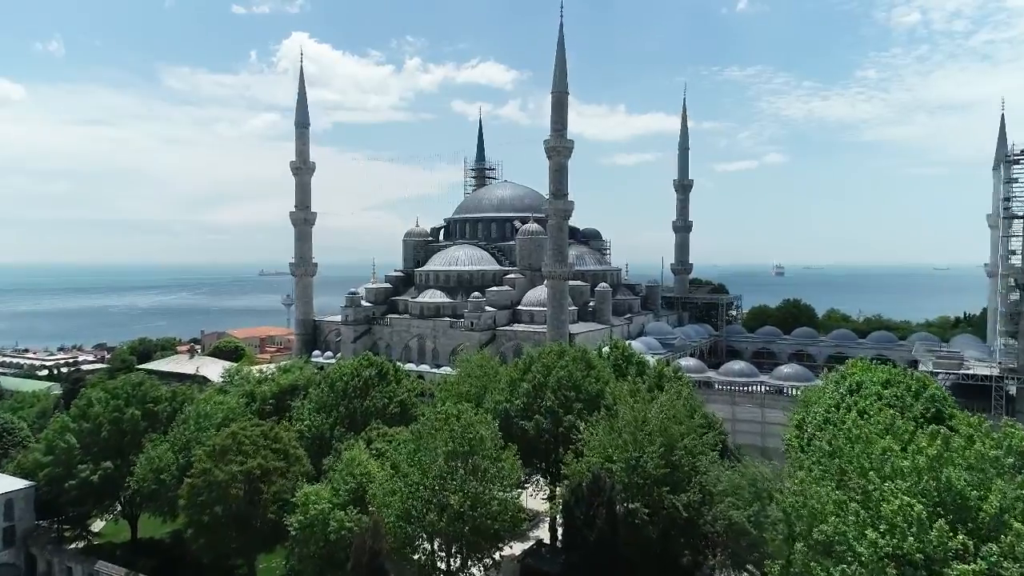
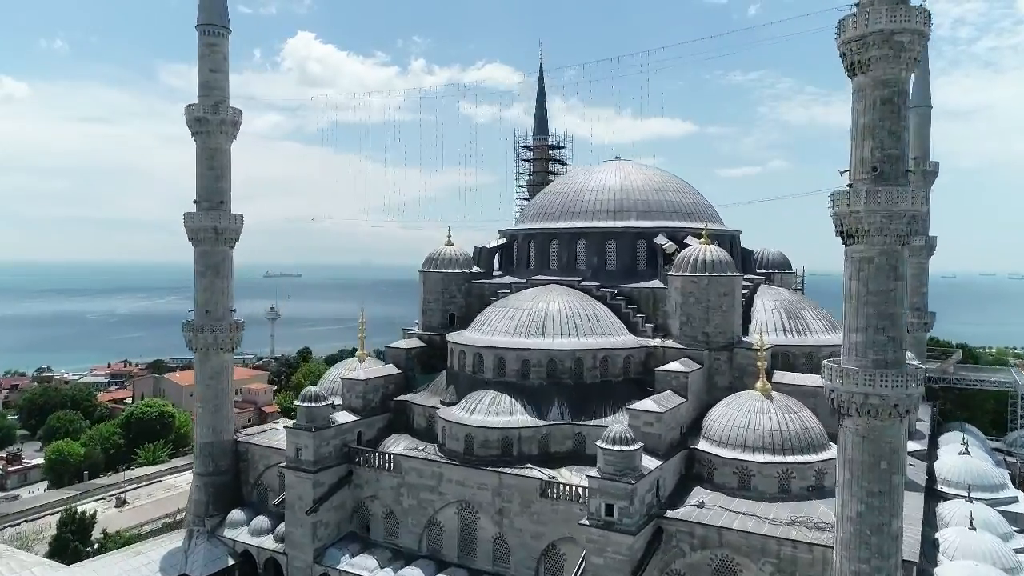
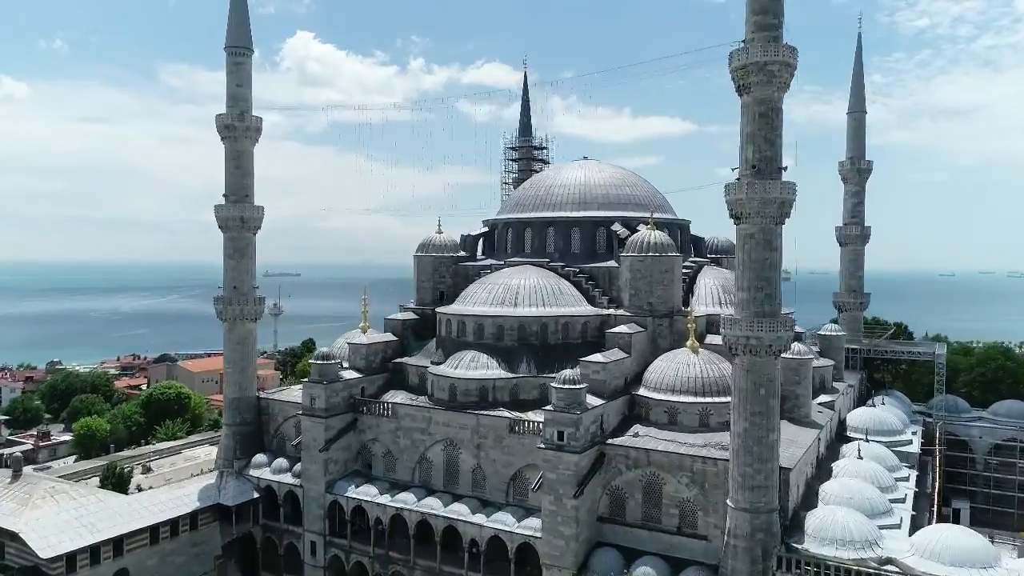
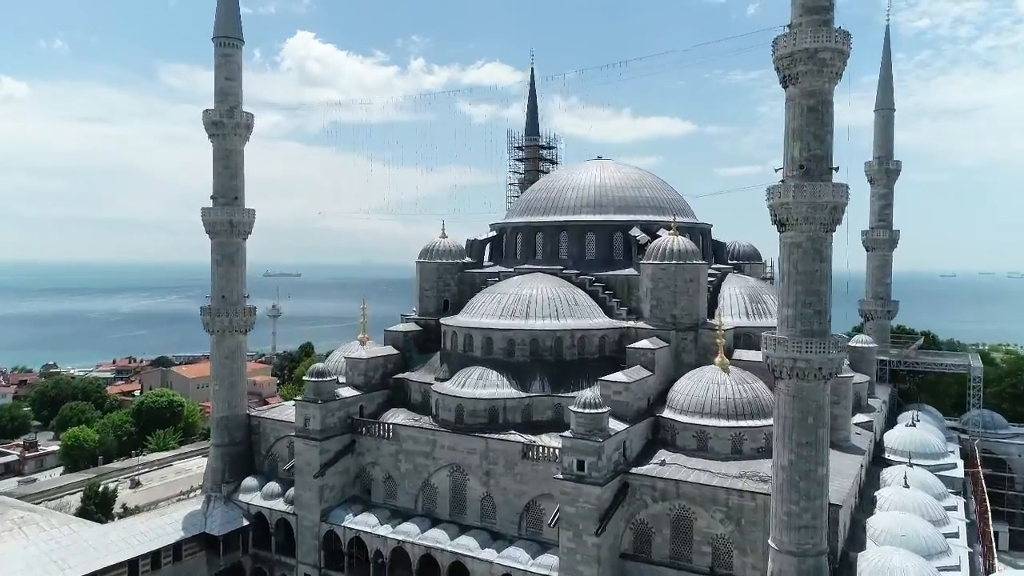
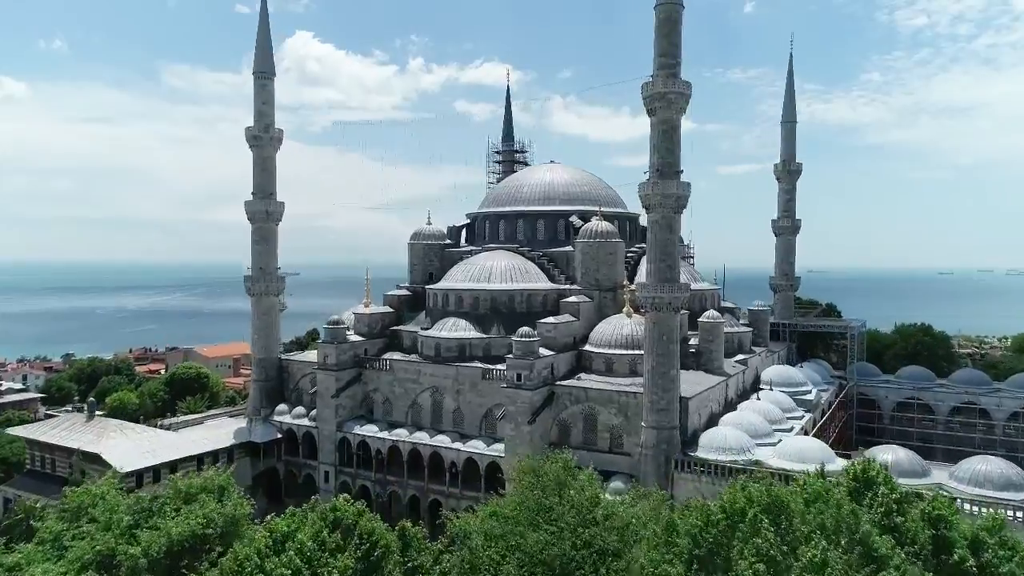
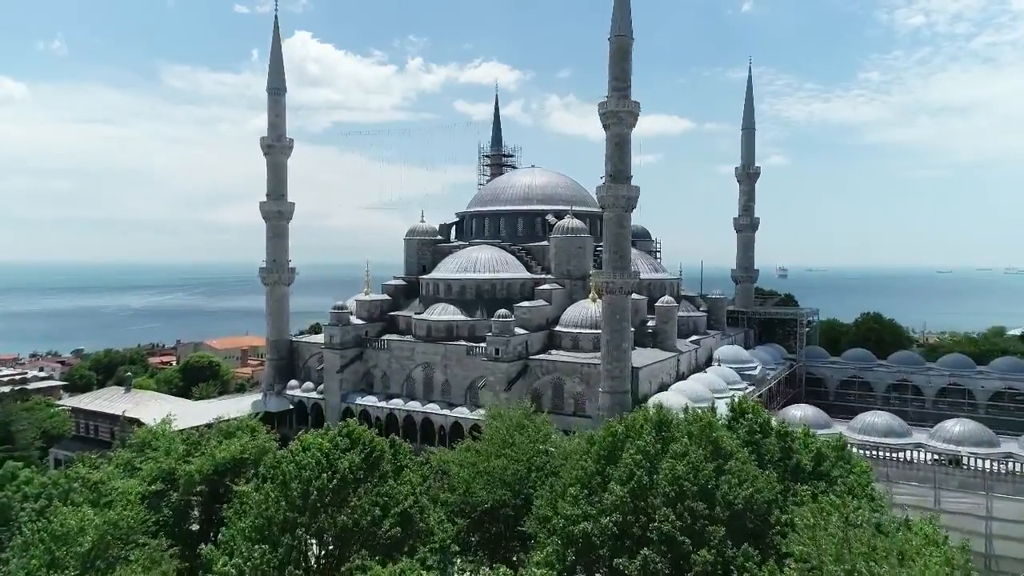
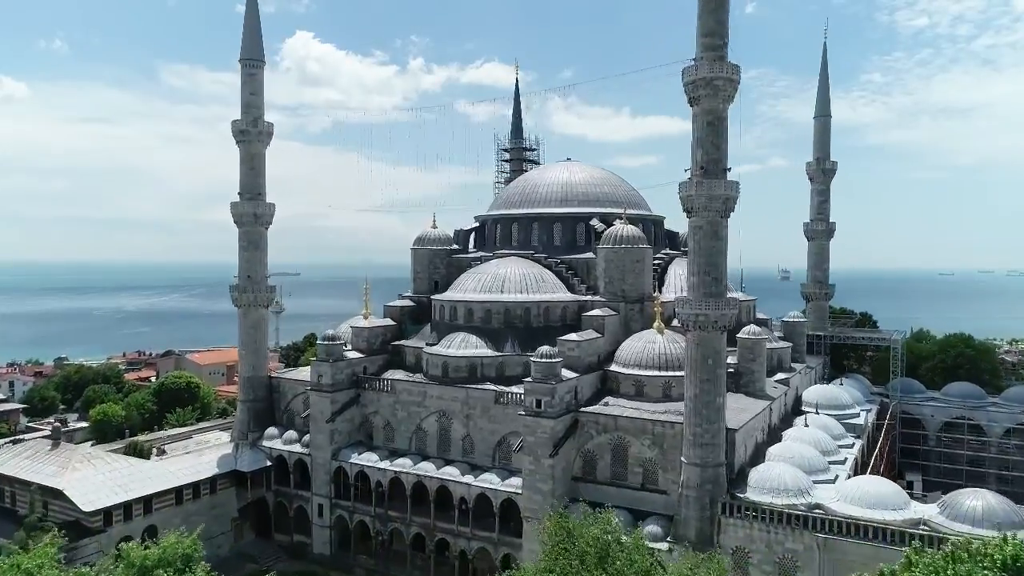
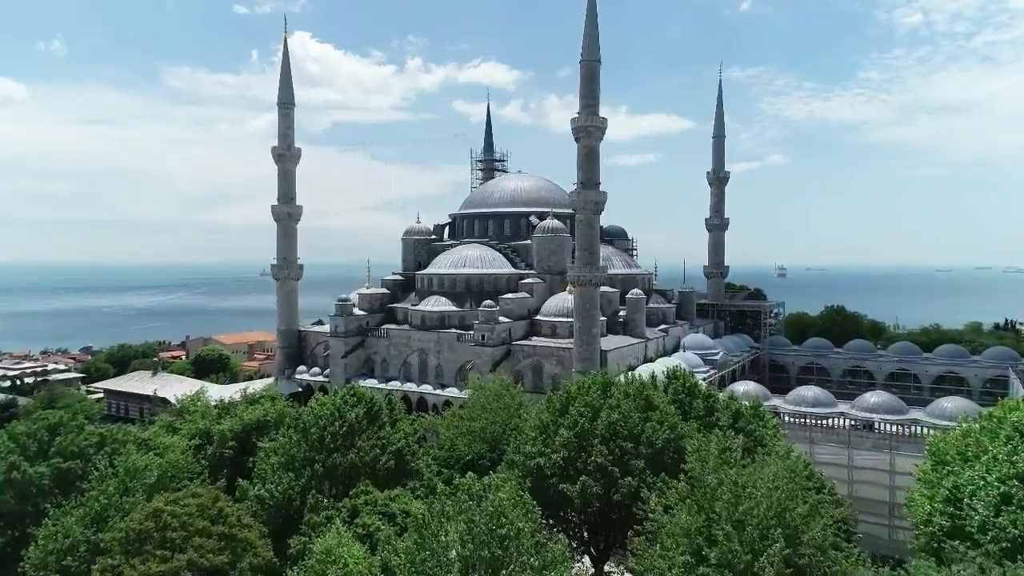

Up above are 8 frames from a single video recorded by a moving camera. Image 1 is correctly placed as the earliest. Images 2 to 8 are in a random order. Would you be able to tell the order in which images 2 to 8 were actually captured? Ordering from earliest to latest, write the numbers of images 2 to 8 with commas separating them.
8, 6, 5, 7, 3, 4, 2
